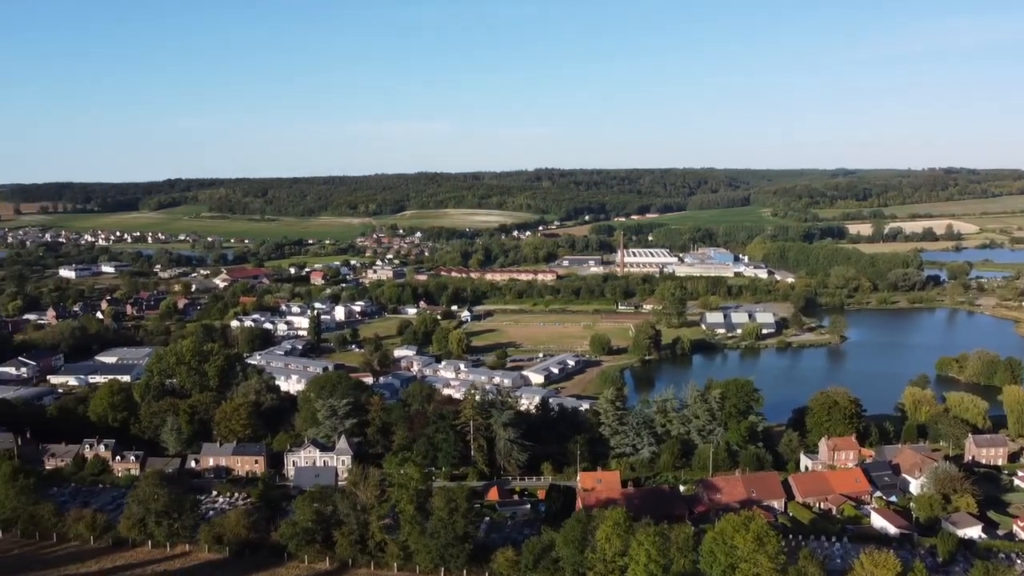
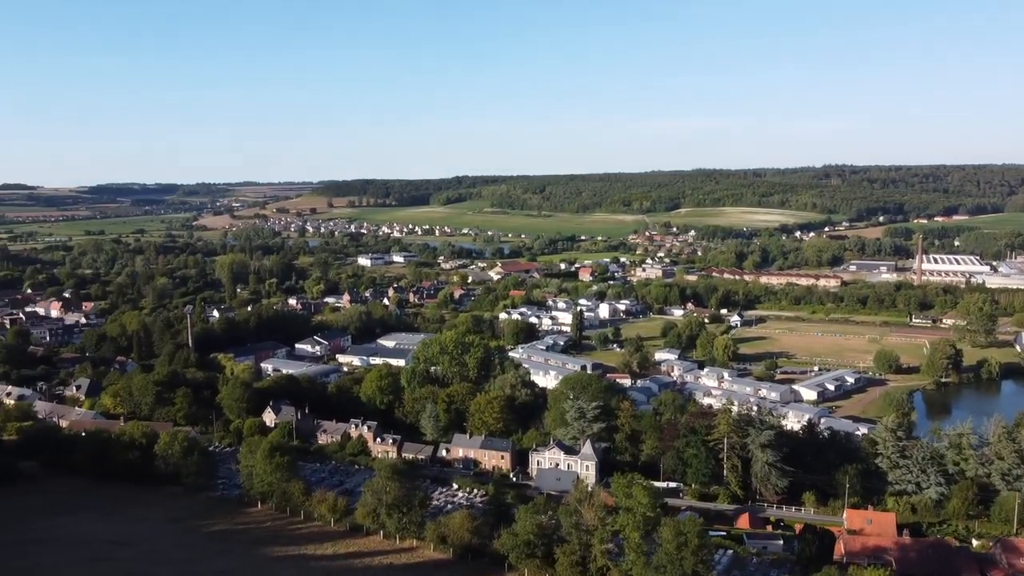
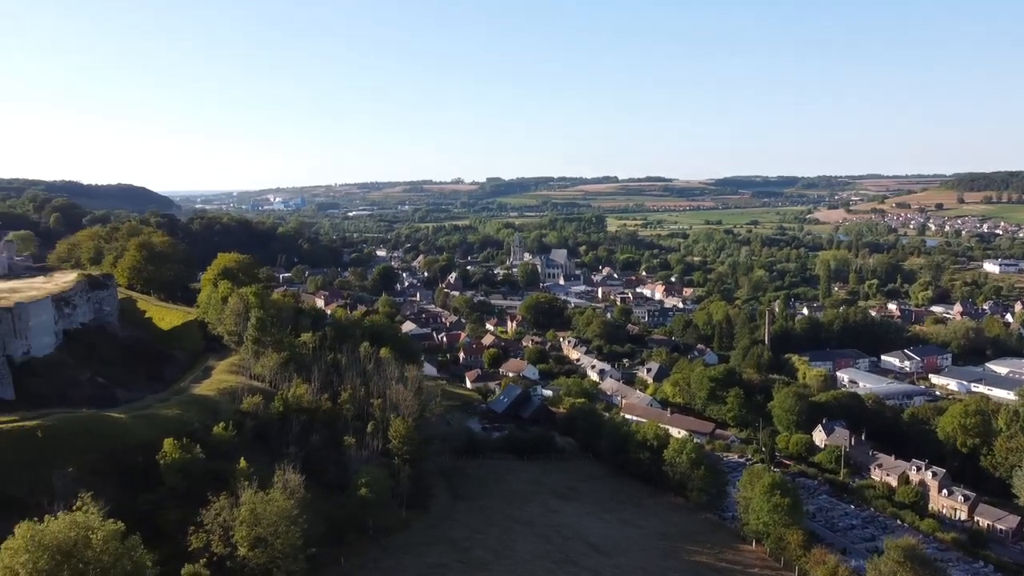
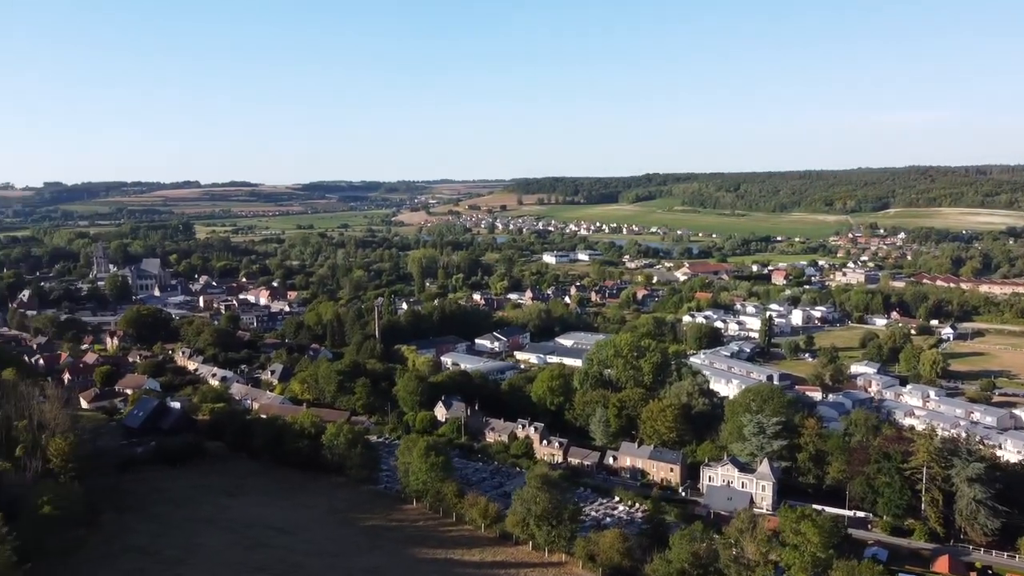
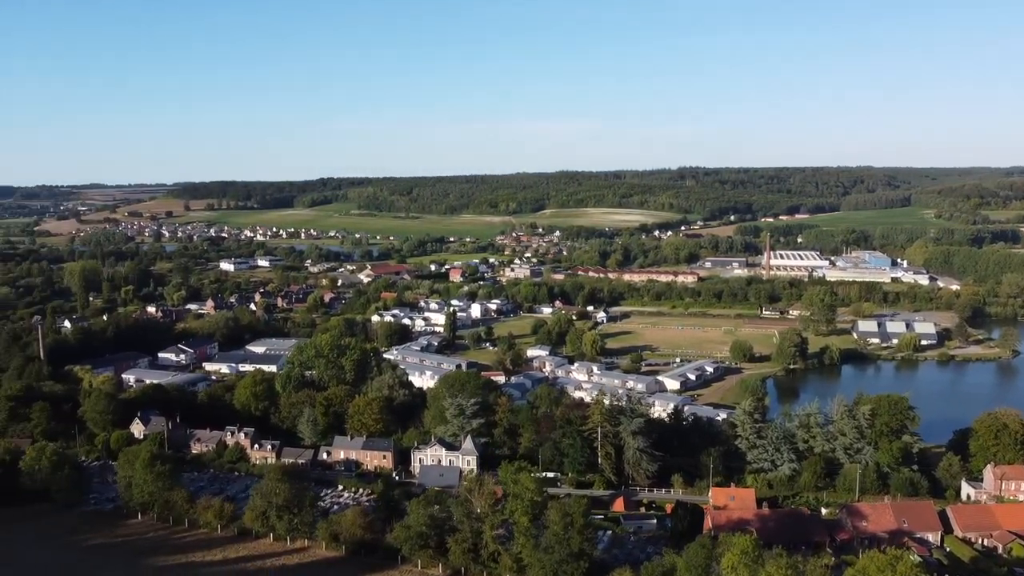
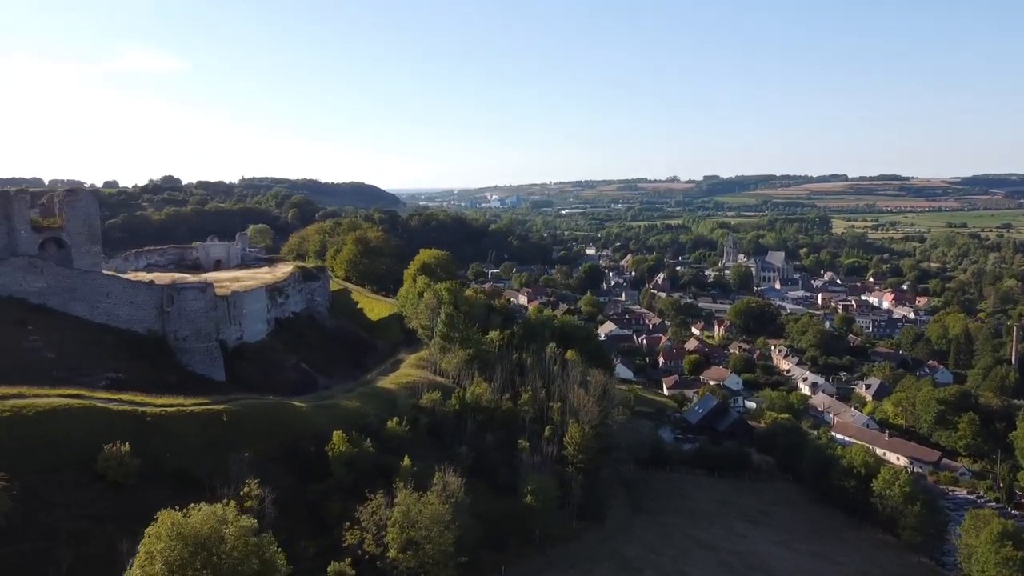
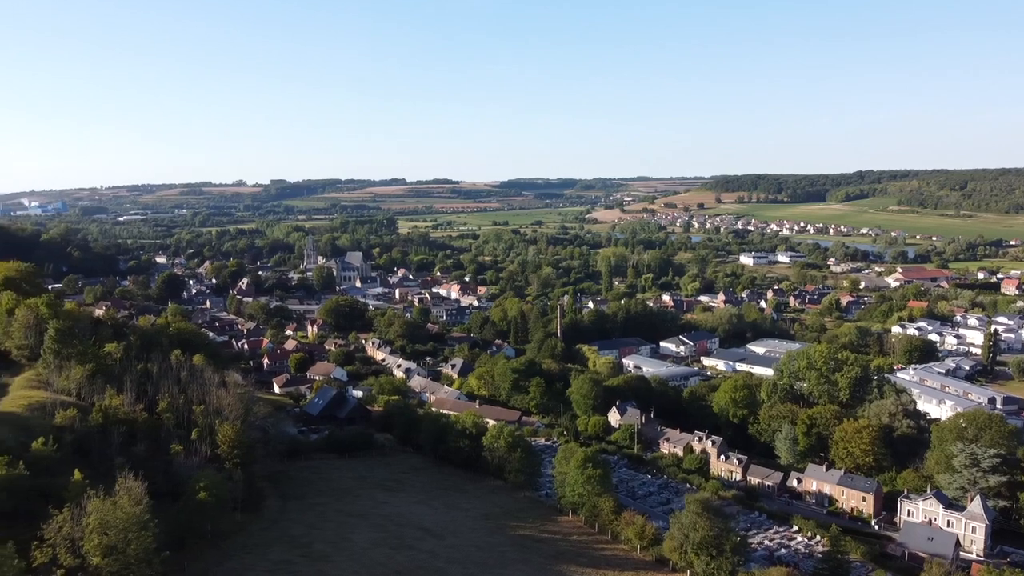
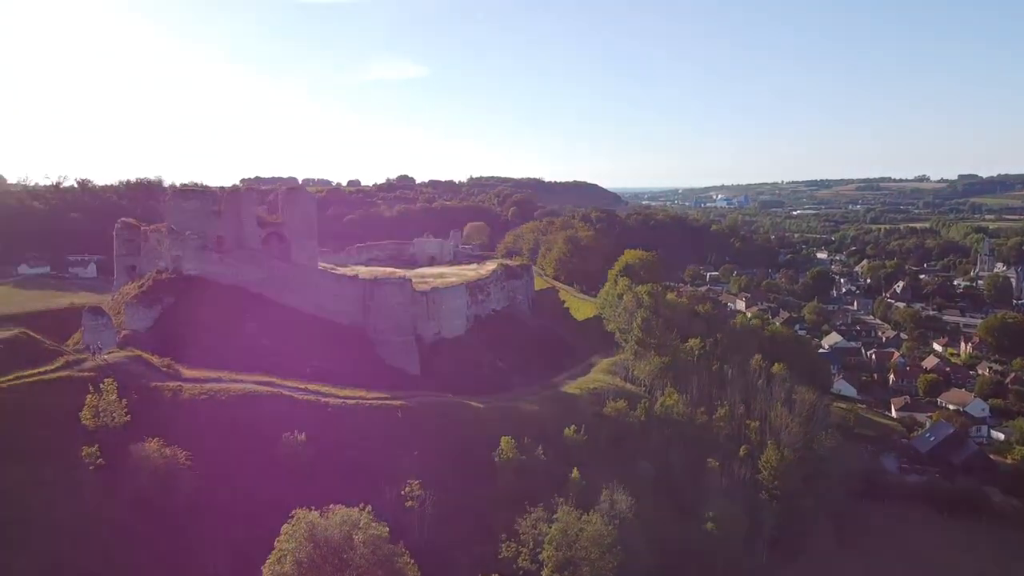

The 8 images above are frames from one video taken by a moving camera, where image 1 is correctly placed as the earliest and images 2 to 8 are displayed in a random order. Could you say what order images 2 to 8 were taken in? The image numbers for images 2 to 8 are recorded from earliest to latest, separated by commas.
5, 2, 4, 7, 3, 6, 8
